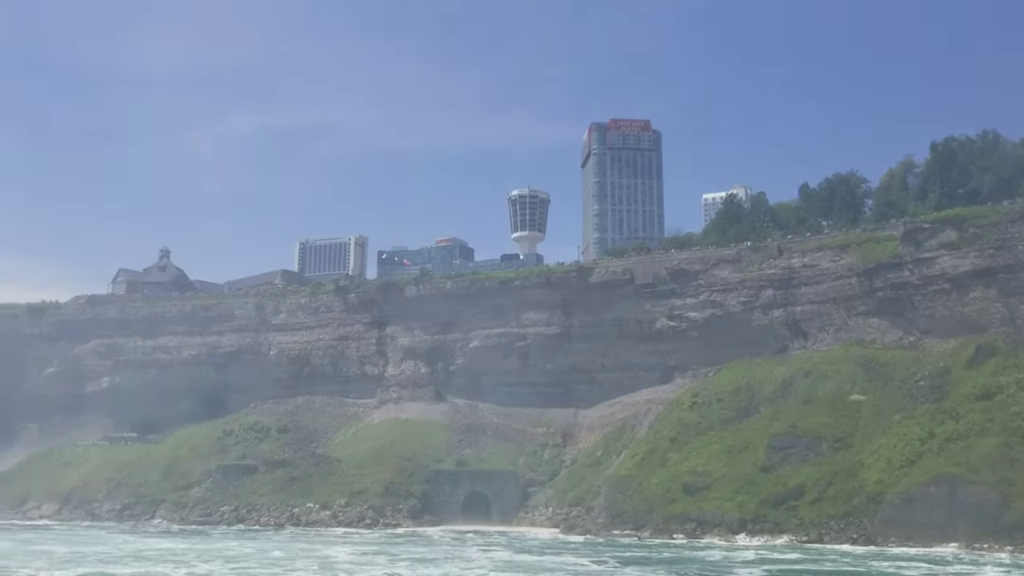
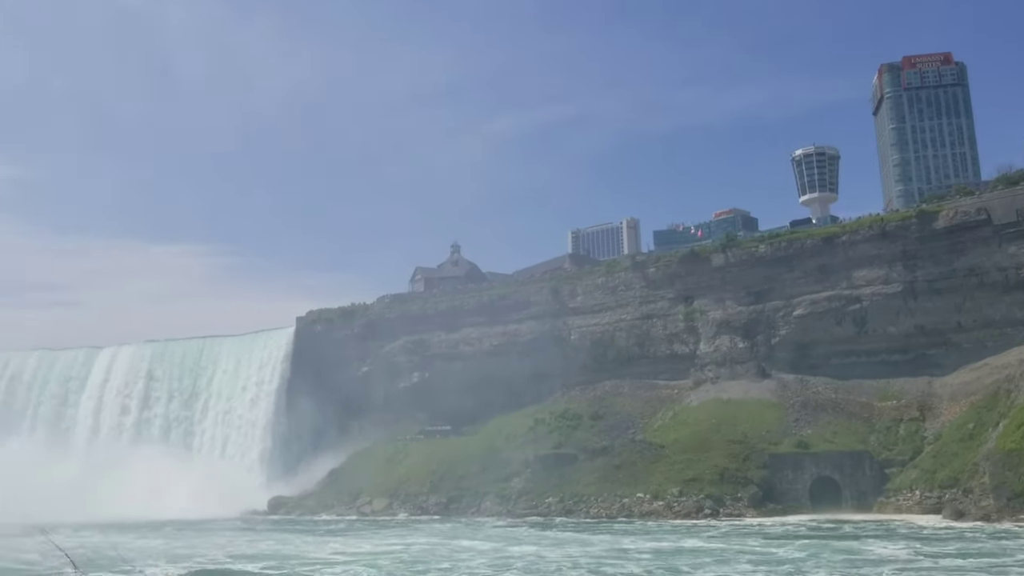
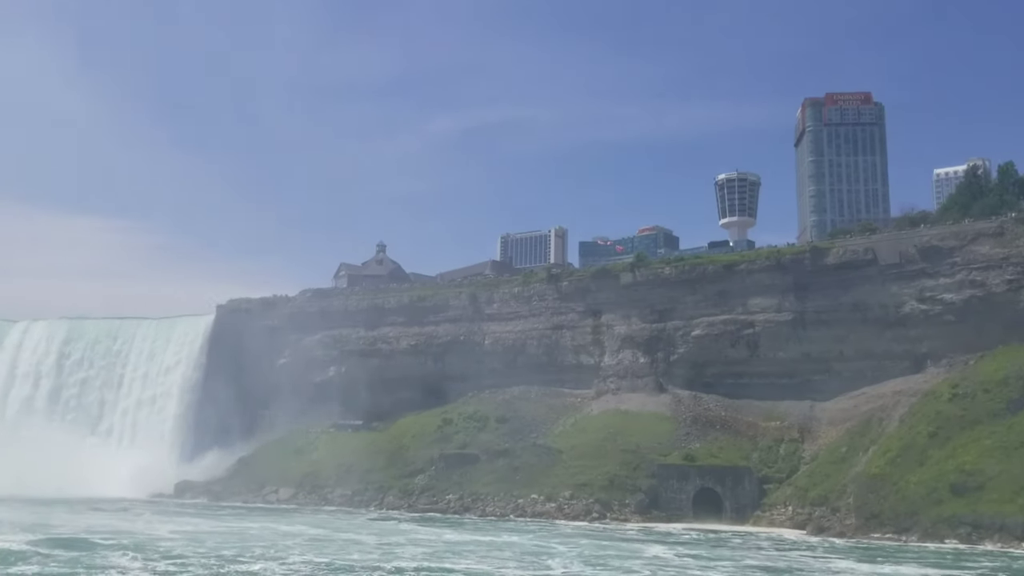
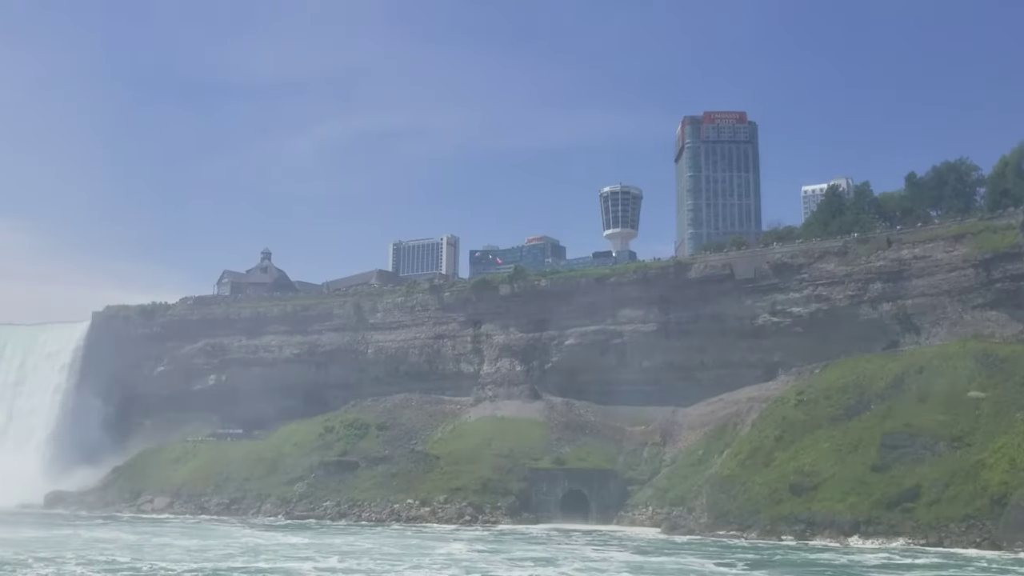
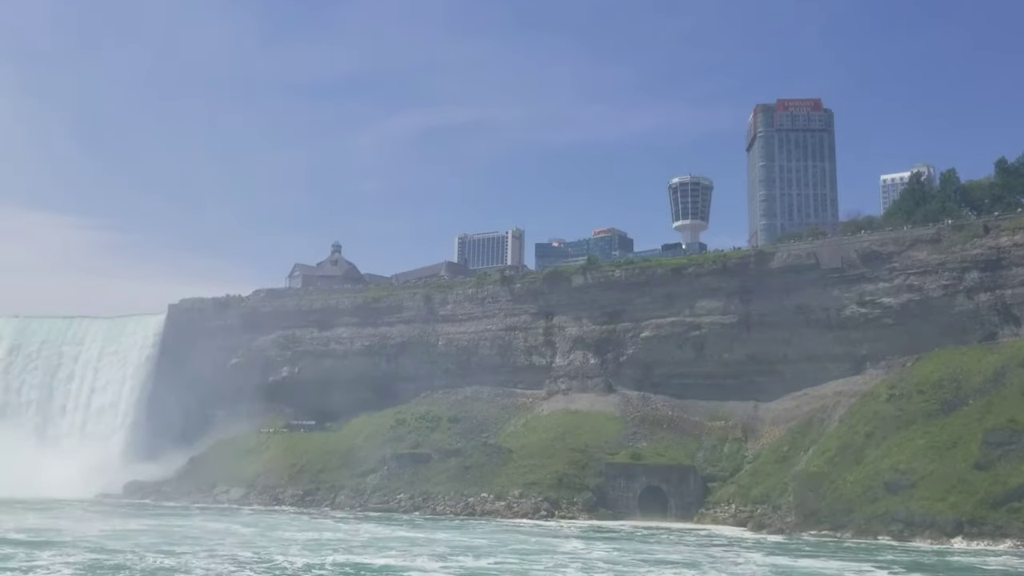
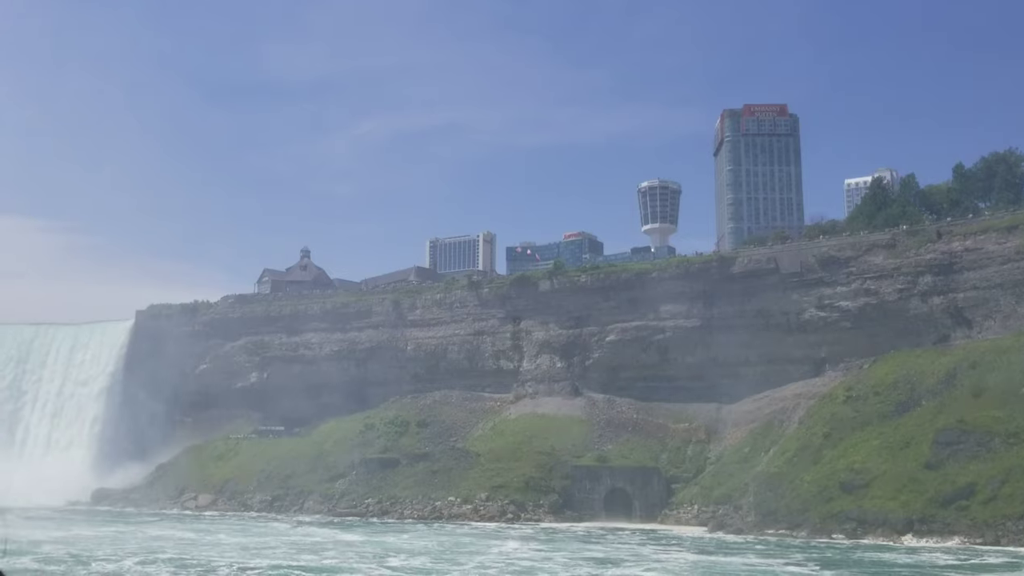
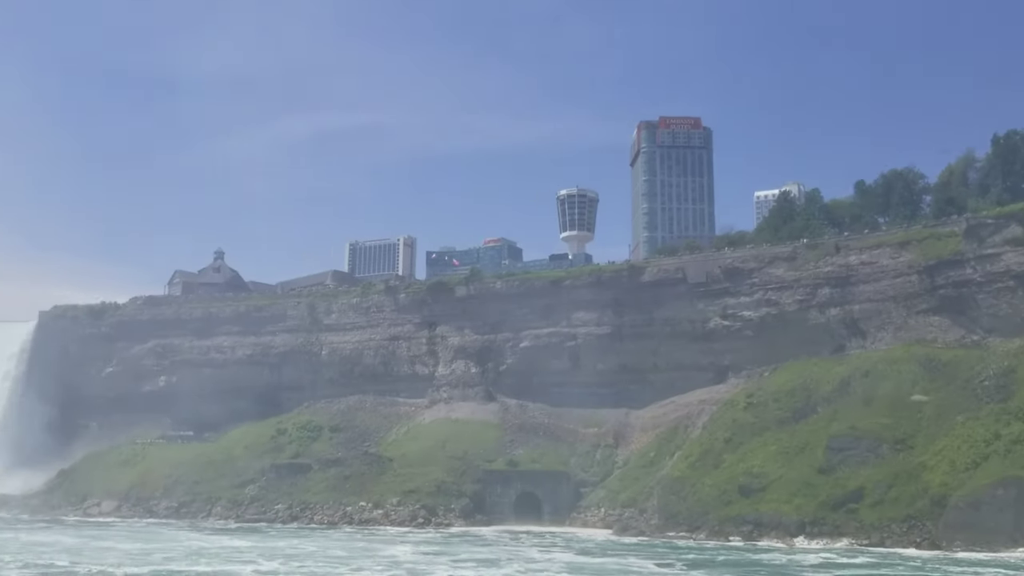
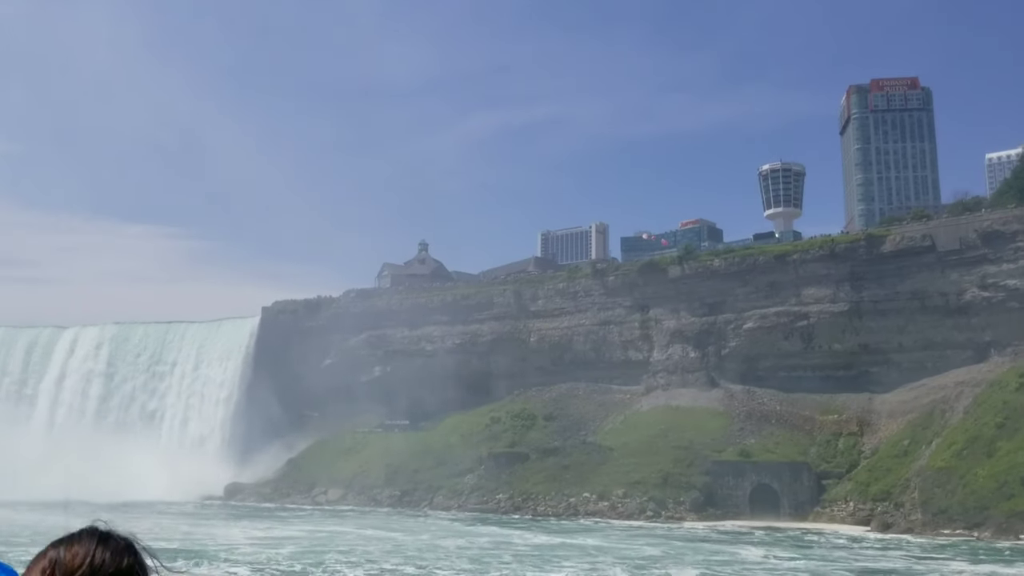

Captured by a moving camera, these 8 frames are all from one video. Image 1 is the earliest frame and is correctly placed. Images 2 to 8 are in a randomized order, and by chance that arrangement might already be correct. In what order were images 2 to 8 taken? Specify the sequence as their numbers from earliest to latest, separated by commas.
7, 4, 6, 5, 3, 8, 2
